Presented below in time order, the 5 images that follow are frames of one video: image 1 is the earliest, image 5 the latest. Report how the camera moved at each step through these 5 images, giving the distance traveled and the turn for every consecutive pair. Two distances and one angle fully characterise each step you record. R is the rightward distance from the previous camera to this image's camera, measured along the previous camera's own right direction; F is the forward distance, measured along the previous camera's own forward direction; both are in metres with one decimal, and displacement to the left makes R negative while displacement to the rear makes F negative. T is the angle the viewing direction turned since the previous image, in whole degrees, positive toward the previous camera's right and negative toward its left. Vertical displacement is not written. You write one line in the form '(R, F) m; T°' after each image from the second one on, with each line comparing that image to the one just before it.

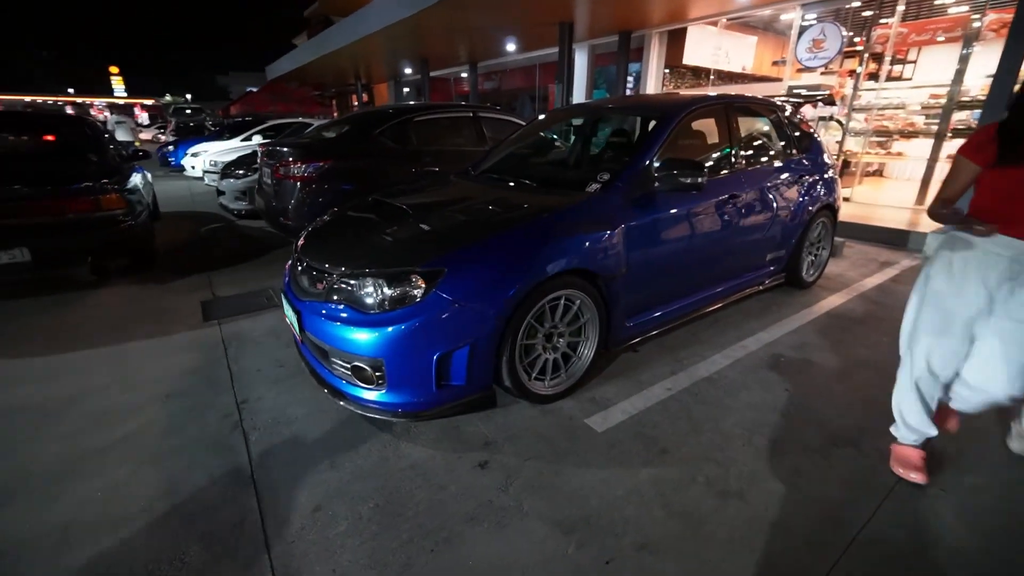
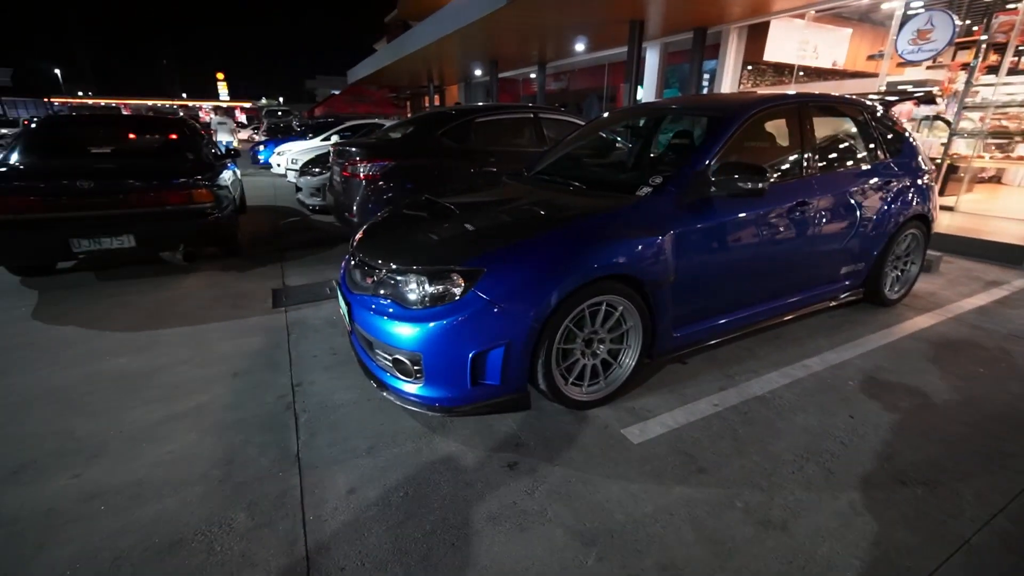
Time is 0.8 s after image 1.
(+0.1, 0.0) m; -8°
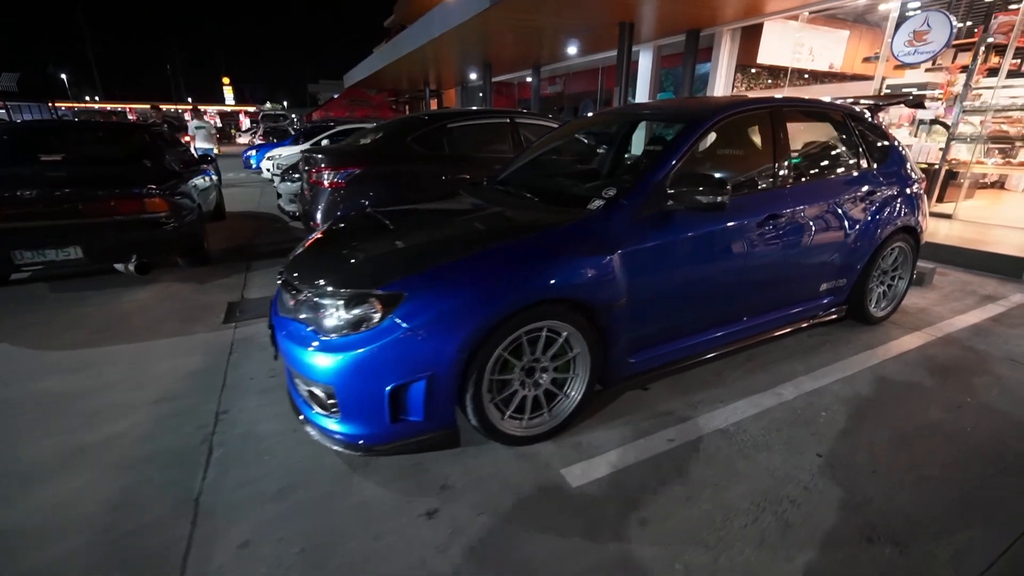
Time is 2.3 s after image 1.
(+0.4, +0.2) m; -1°
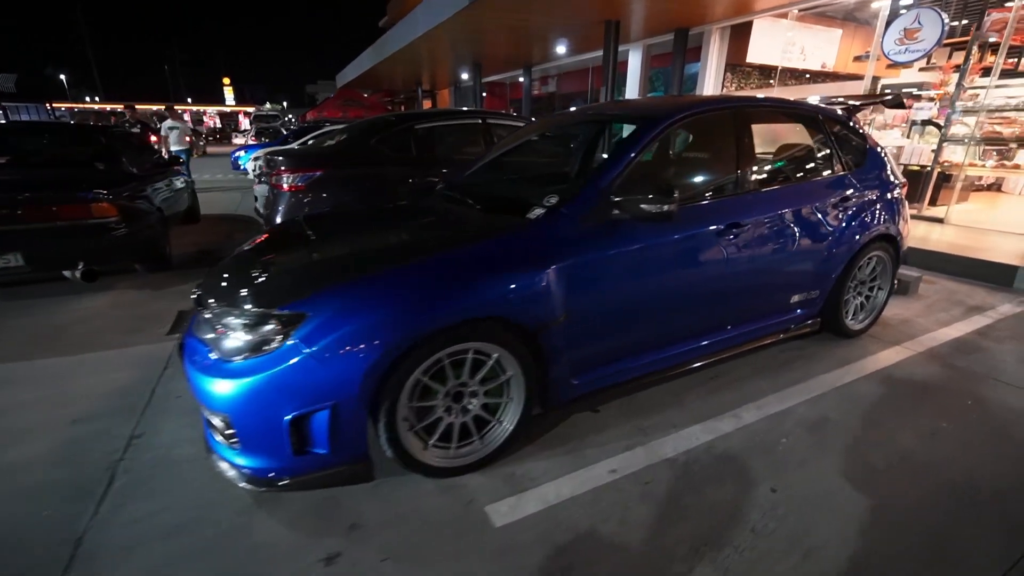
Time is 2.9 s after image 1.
(+0.4, +0.2) m; 0°
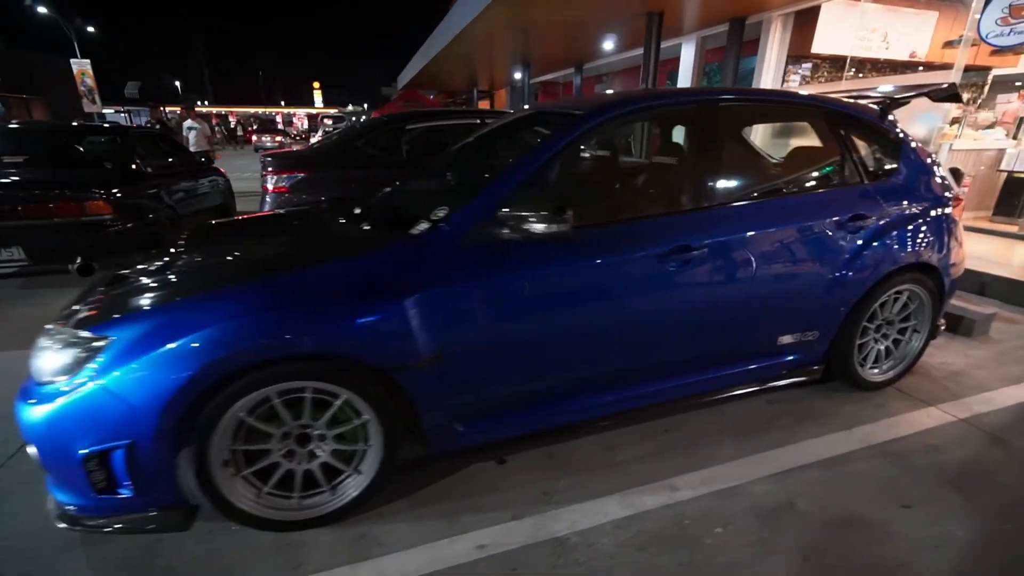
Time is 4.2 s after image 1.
(+0.8, +0.4) m; -8°
